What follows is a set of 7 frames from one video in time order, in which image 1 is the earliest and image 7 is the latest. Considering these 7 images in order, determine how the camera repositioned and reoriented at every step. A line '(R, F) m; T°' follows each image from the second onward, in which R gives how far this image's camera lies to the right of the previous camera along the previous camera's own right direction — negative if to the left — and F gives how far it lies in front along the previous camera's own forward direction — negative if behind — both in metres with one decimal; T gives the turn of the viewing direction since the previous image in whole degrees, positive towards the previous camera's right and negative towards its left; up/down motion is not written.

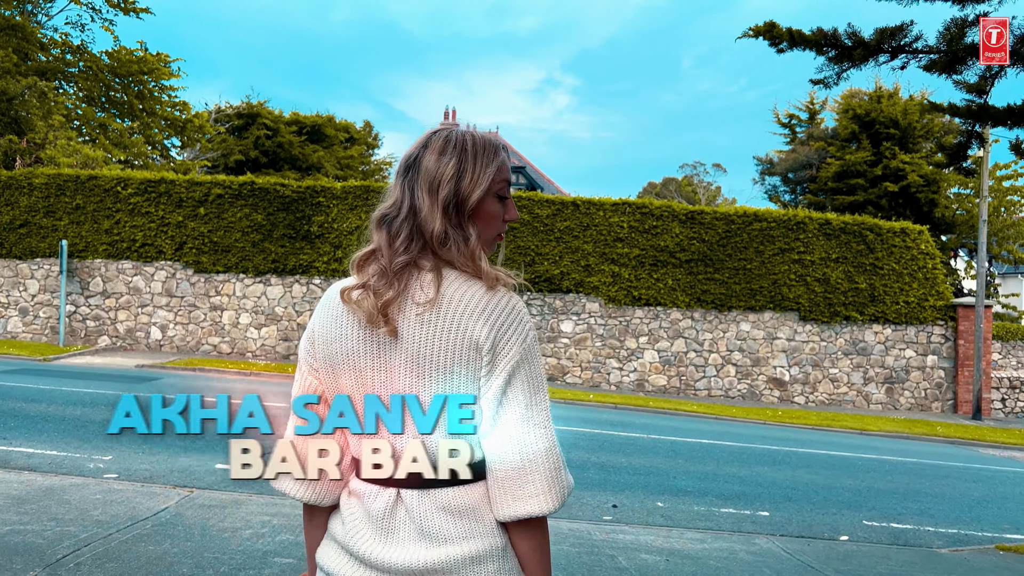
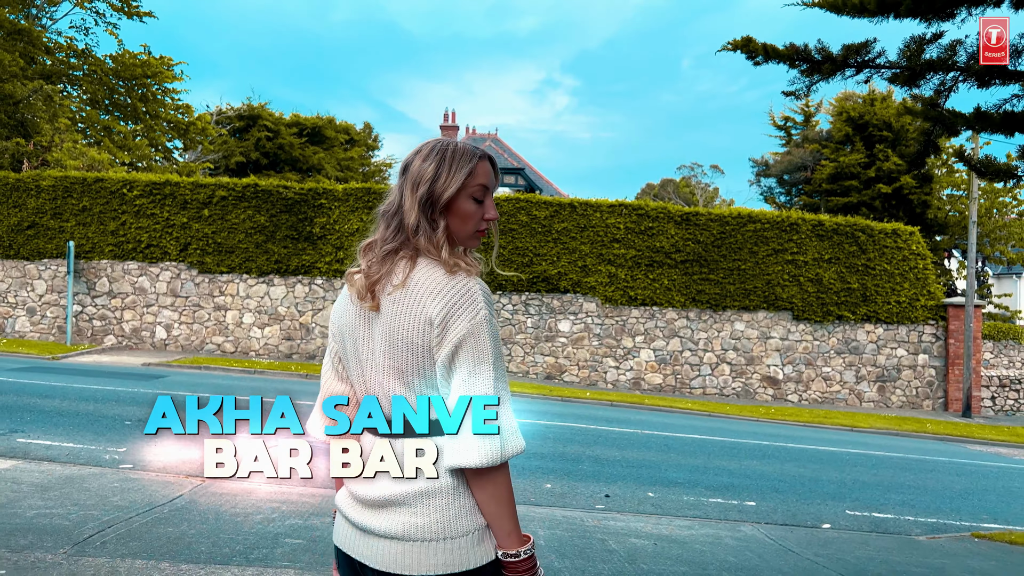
(0.0, -0.3) m; 0°
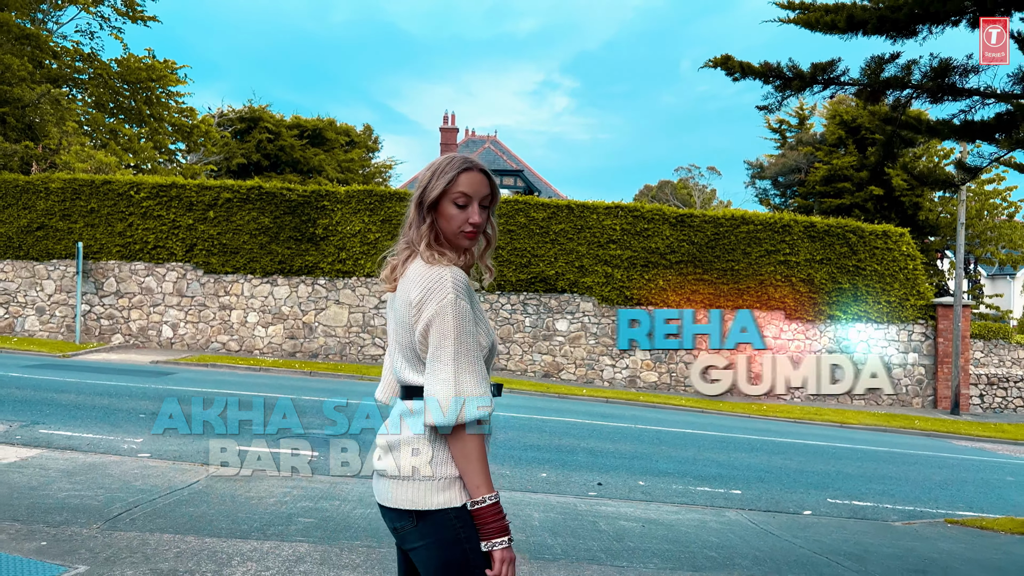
(0.0, -0.4) m; 0°
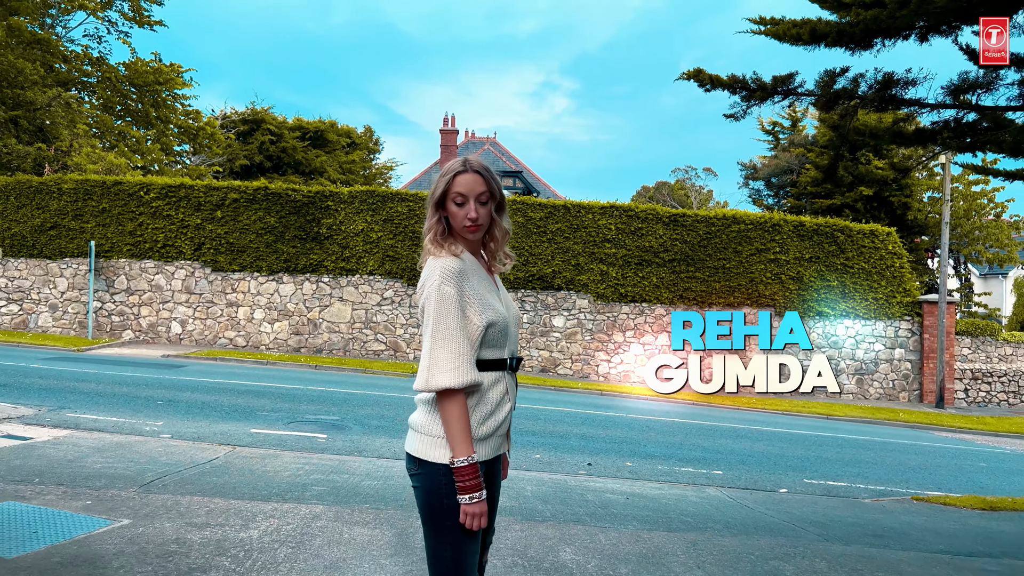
(+0.1, -0.5) m; 0°
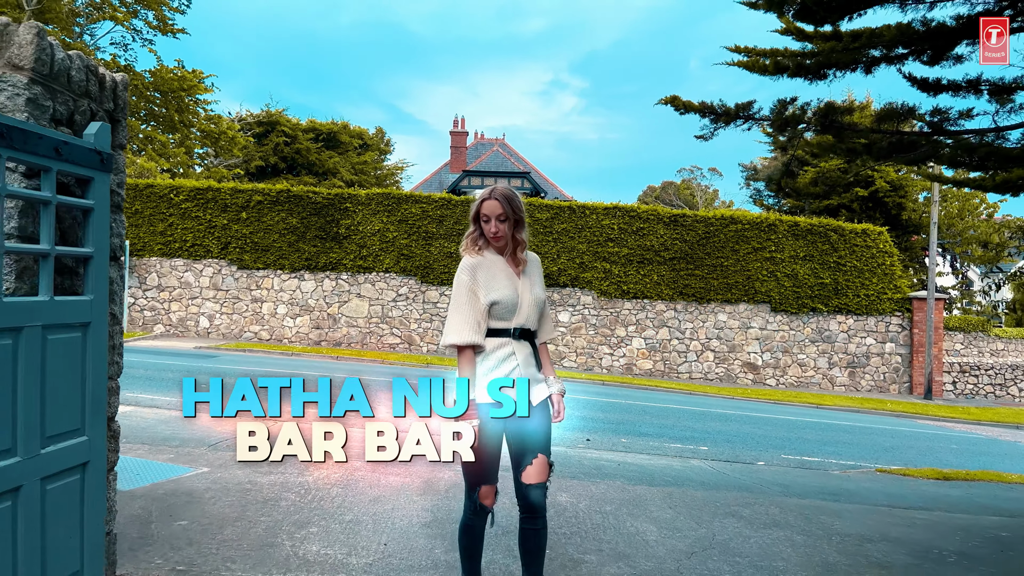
(0.0, -1.0) m; -1°
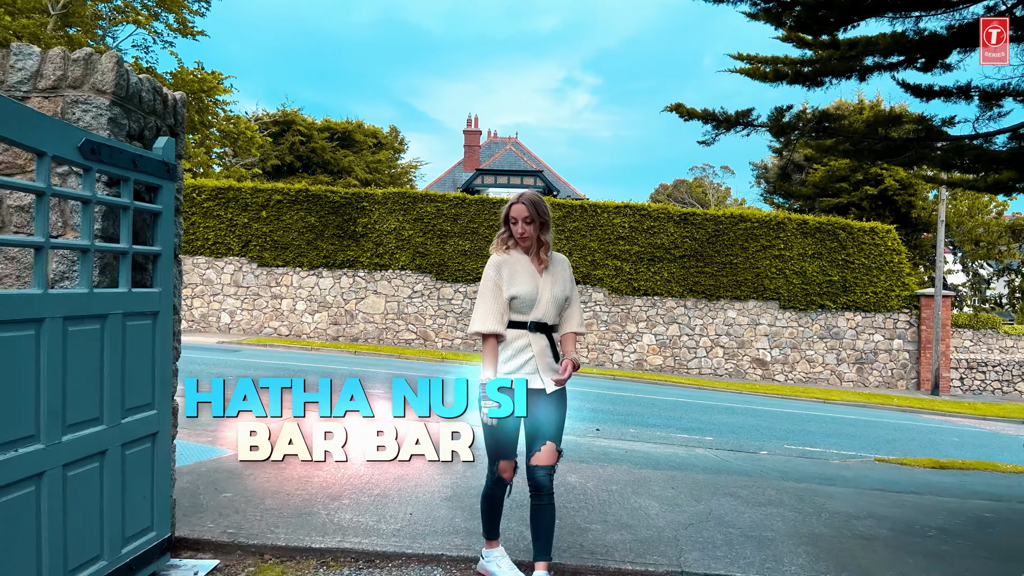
(0.0, -0.4) m; -1°
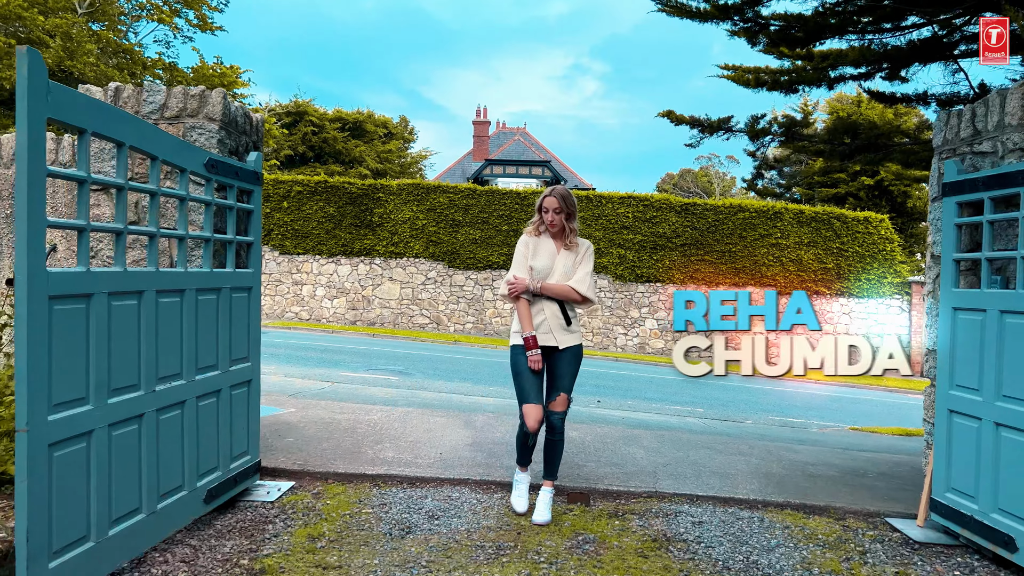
(0.0, -1.0) m; -1°
